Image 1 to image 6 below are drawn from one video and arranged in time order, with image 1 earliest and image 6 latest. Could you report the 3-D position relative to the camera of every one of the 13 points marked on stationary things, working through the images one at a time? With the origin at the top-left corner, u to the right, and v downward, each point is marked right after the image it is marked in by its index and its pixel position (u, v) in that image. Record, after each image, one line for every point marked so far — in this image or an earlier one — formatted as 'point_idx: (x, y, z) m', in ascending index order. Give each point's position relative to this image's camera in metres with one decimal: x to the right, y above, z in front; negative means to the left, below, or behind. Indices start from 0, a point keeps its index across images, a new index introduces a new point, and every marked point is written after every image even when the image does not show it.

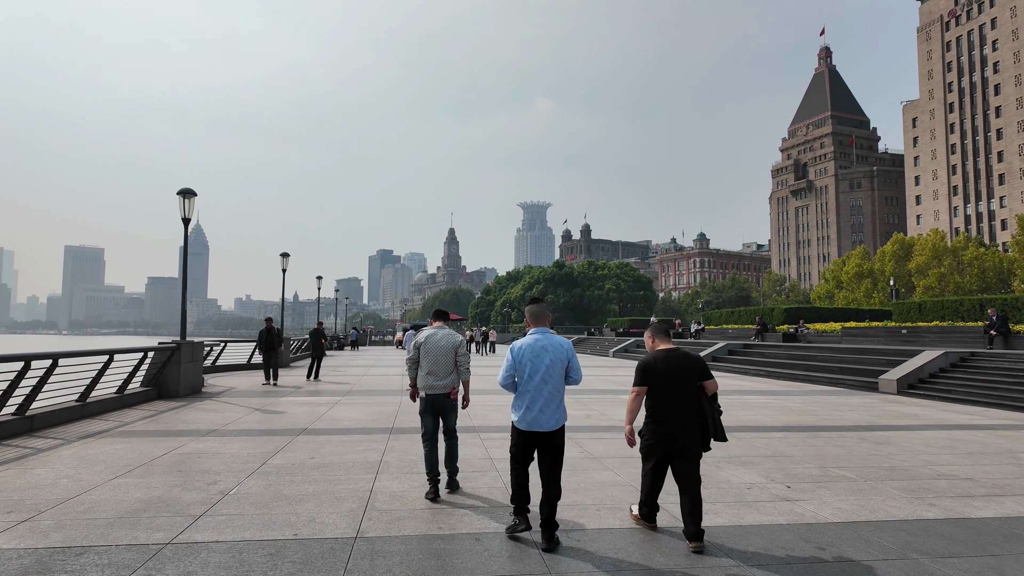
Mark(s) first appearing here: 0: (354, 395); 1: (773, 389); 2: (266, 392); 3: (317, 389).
0: (-3.5, -2.4, +13.5) m
1: (+7.2, -2.8, +16.4) m
2: (-5.4, -2.3, +13.0) m
3: (-4.9, -2.6, +15.1) m
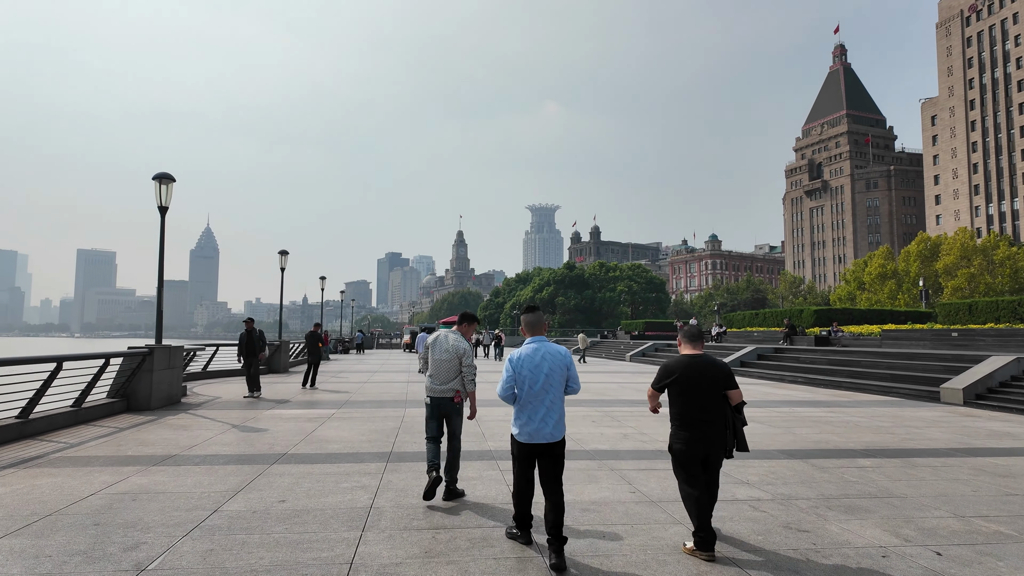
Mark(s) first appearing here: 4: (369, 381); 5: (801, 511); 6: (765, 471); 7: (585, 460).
0: (-3.1, -2.4, +11.9) m
1: (+7.6, -2.8, +14.7) m
2: (-5.1, -2.3, +11.5) m
3: (-4.5, -2.5, +13.5) m
4: (-4.5, -2.9, +18.6) m
5: (+2.5, -2.0, +5.2) m
6: (+2.9, -2.1, +6.7) m
7: (+0.9, -2.0, +7.0) m
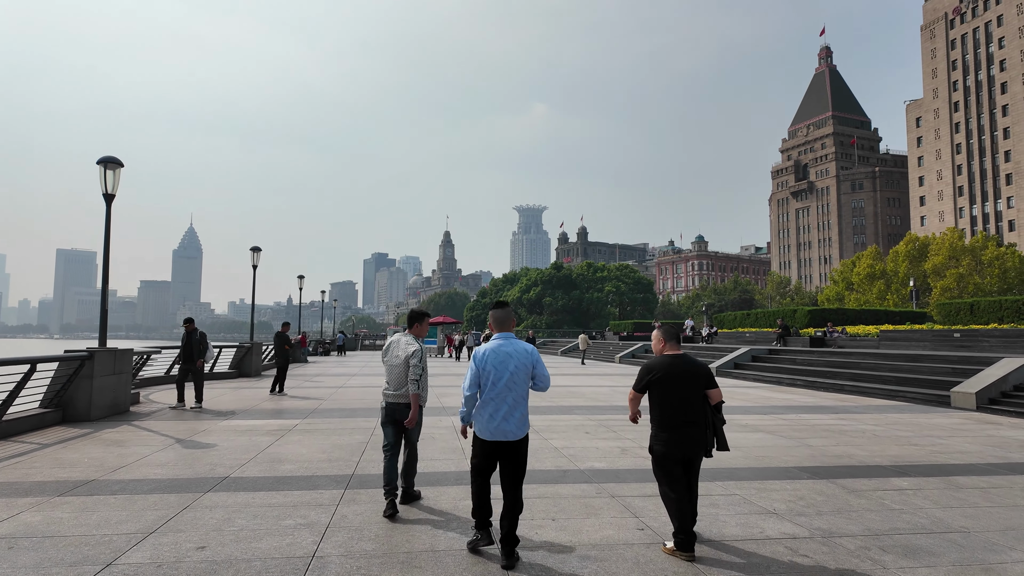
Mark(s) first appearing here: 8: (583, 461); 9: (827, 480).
0: (-3.4, -2.3, +10.8) m
1: (+7.3, -2.7, +13.8) m
2: (-5.3, -2.2, +10.3) m
3: (-4.9, -2.5, +12.3) m
4: (-4.9, -2.9, +17.4) m
5: (+2.4, -1.9, +4.2) m
6: (+2.7, -2.0, +5.7) m
7: (+0.7, -2.0, +6.0) m
8: (+0.9, -2.1, +7.2) m
9: (+3.4, -2.1, +6.5) m
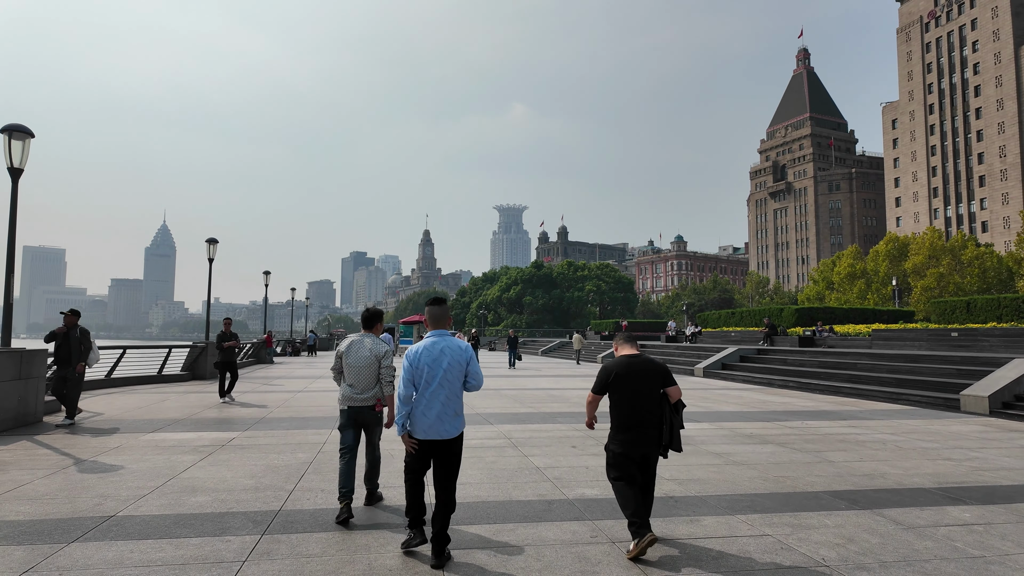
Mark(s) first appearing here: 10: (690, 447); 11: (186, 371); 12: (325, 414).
0: (-3.8, -2.2, +9.3) m
1: (+6.8, -2.6, +12.7) m
2: (-5.7, -2.1, +8.8) m
3: (-5.3, -2.3, +10.8) m
4: (-5.6, -2.7, +15.9) m
5: (+2.2, -1.8, +3.0) m
6: (+2.5, -1.9, +4.5) m
7: (+0.5, -1.9, +4.7) m
8: (+0.6, -2.0, +5.9) m
9: (+3.2, -2.0, +5.3) m
10: (+2.5, -2.2, +8.1) m
11: (-9.9, -2.5, +18.0) m
12: (-3.4, -2.3, +10.7) m
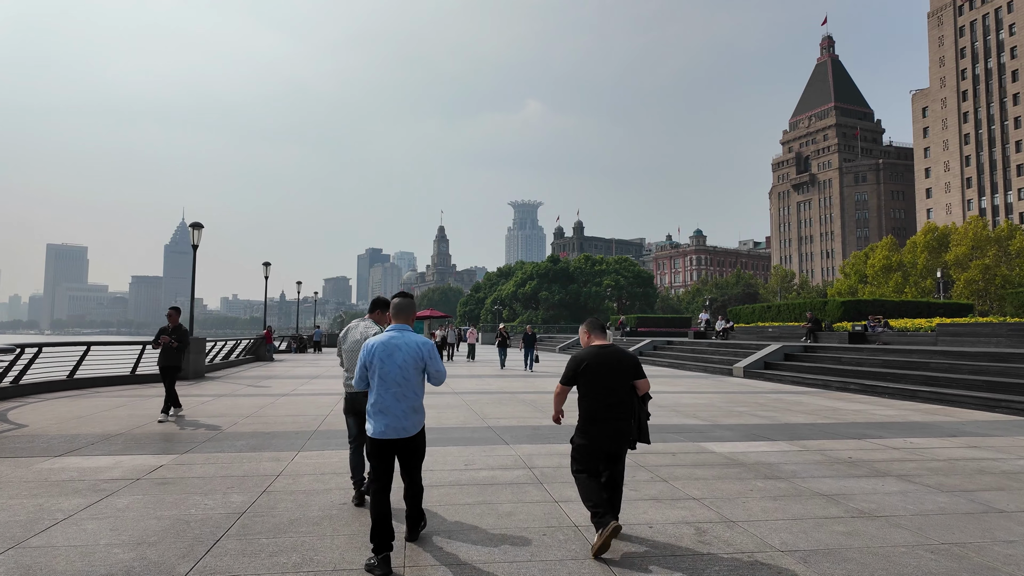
0: (-3.5, -1.9, +7.2) m
1: (+7.1, -2.3, +10.3) m
2: (-5.5, -1.8, +6.7) m
3: (-5.0, -2.1, +8.8) m
4: (-5.1, -2.5, +13.9) m
5: (+2.3, -1.5, +0.7) m
6: (+2.6, -1.7, +2.3) m
7: (+0.6, -1.6, +2.4) m
8: (+0.8, -1.7, +3.7) m
9: (+3.3, -1.7, +3.0) m
10: (+2.7, -1.9, +5.8) m
11: (-9.4, -2.2, +16.0) m
12: (-3.1, -2.0, +8.6) m
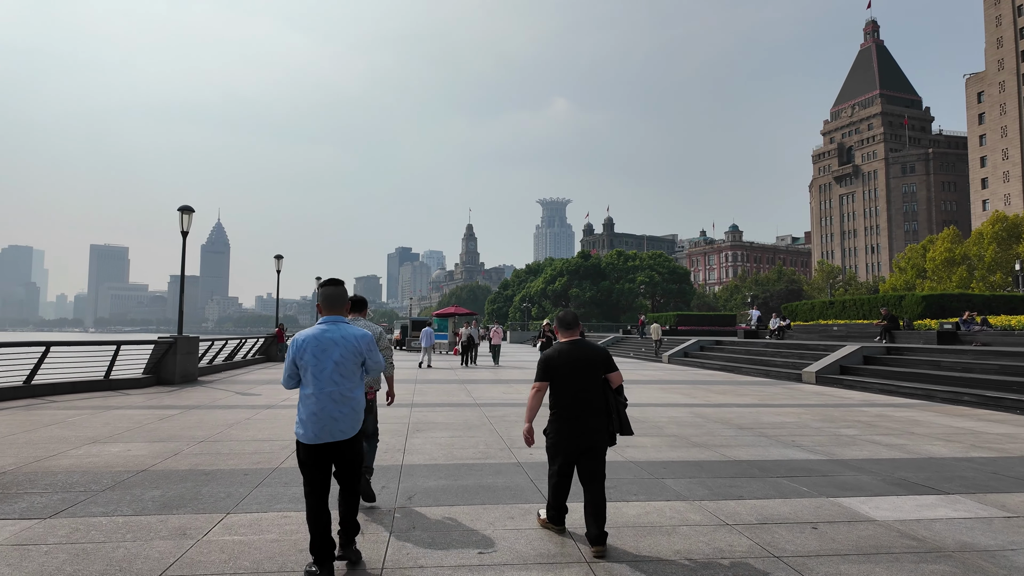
0: (-3.2, -1.7, +4.8) m
1: (+7.6, -2.1, +7.4) m
2: (-5.1, -1.6, +4.4) m
3: (-4.6, -1.9, +6.5) m
4: (-4.5, -2.2, +11.6) m
5: (+2.3, -1.4, -2.0) m
6: (+2.7, -1.5, -0.4) m
7: (+0.7, -1.4, -0.1) m
8: (+0.9, -1.5, +1.1) m
9: (+3.5, -1.5, +0.3) m
10: (+3.0, -1.7, +3.2) m
11: (-8.7, -2.0, +13.9) m
12: (-2.7, -1.8, +6.2) m
